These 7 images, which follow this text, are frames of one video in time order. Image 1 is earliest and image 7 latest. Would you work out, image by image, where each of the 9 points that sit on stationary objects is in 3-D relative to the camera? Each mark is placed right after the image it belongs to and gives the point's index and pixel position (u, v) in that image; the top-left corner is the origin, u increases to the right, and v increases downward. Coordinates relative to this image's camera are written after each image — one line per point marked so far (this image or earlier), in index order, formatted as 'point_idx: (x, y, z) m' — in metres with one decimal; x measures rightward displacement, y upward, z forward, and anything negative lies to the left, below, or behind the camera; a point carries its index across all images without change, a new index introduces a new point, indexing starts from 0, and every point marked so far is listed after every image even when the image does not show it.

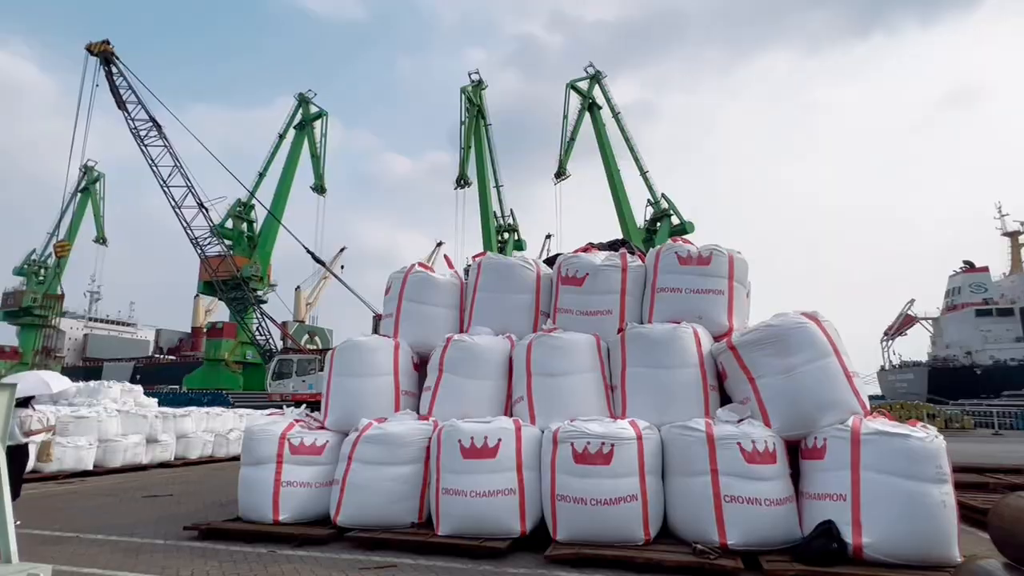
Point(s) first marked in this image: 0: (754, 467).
0: (+2.0, -1.4, +4.6) m
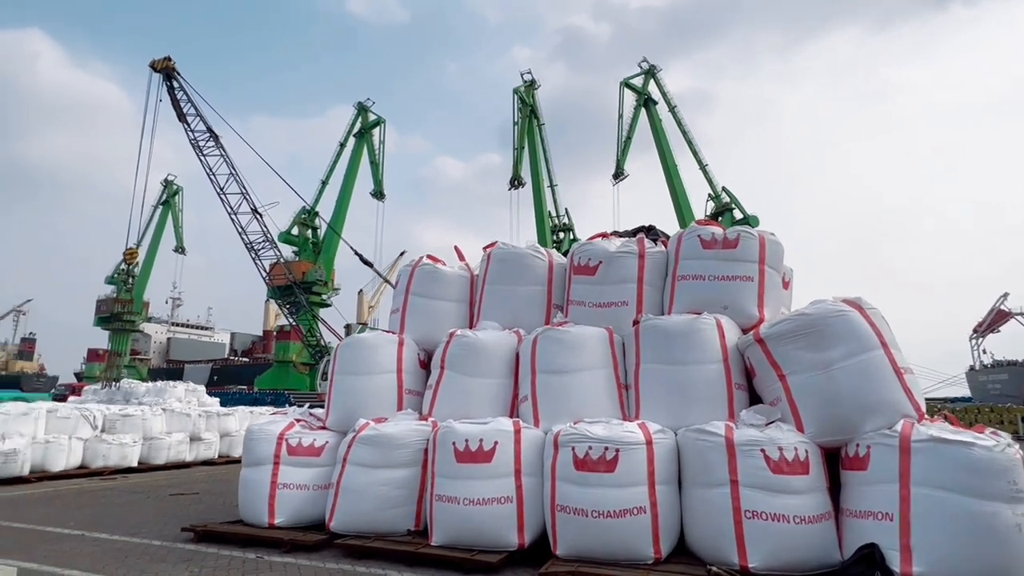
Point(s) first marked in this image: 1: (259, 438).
0: (+1.9, -1.3, +4.0) m
1: (-2.5, -1.5, +5.6) m
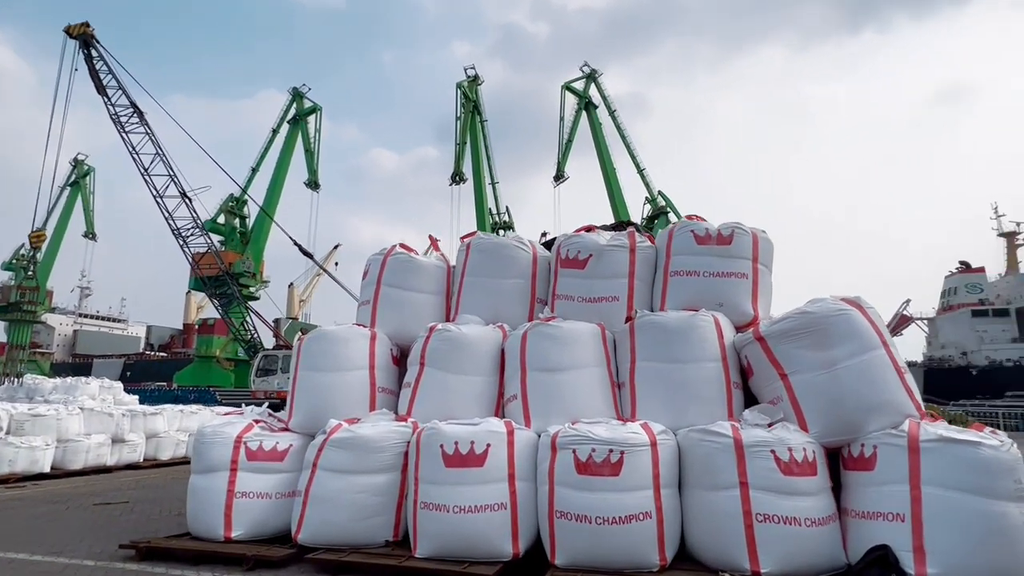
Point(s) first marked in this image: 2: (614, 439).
0: (+1.9, -1.3, +3.9) m
1: (-2.6, -1.4, +5.0) m
2: (+0.7, -1.1, +4.1) m
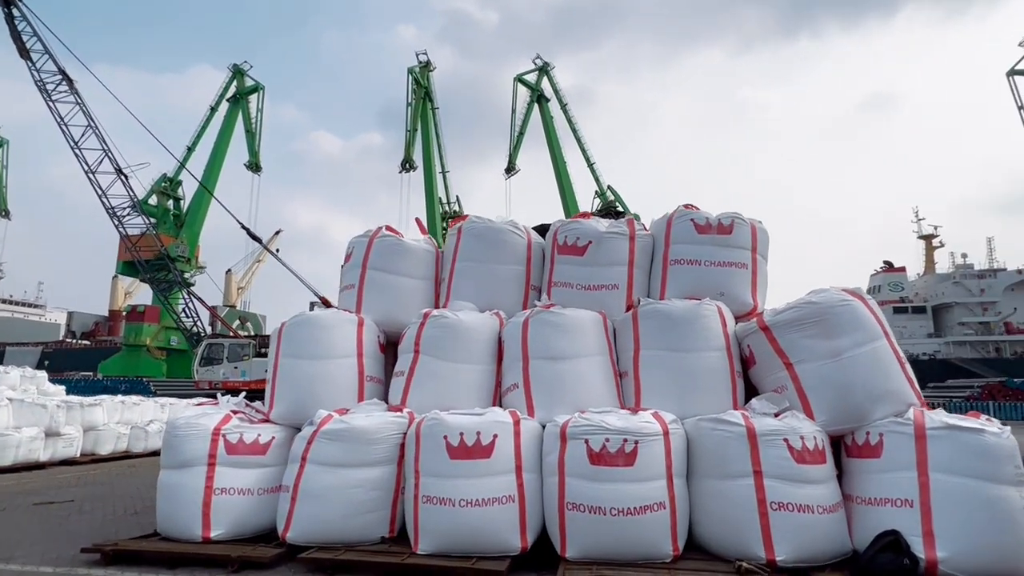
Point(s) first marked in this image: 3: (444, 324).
0: (+2.0, -1.2, +3.9) m
1: (-2.6, -1.2, +4.6) m
2: (+0.8, -1.0, +4.0) m
3: (-0.6, -0.3, +5.0) m
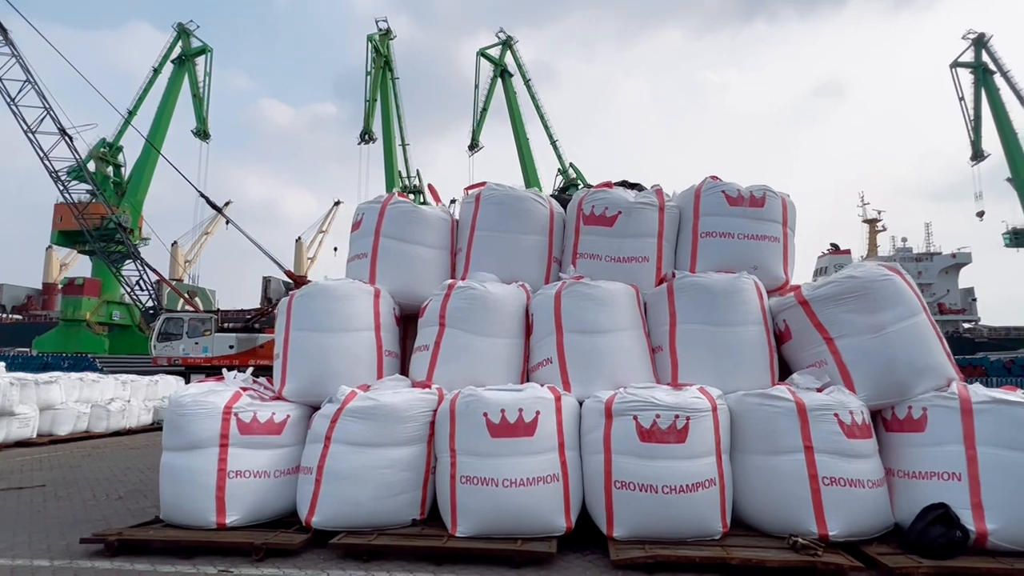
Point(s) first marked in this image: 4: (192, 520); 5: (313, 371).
0: (+2.3, -1.0, +3.9) m
1: (-2.3, -0.9, +4.2) m
2: (+1.1, -0.8, +3.9) m
3: (-0.3, -0.1, +4.7) m
4: (-2.3, -1.7, +4.1) m
5: (-1.6, -0.7, +4.6) m
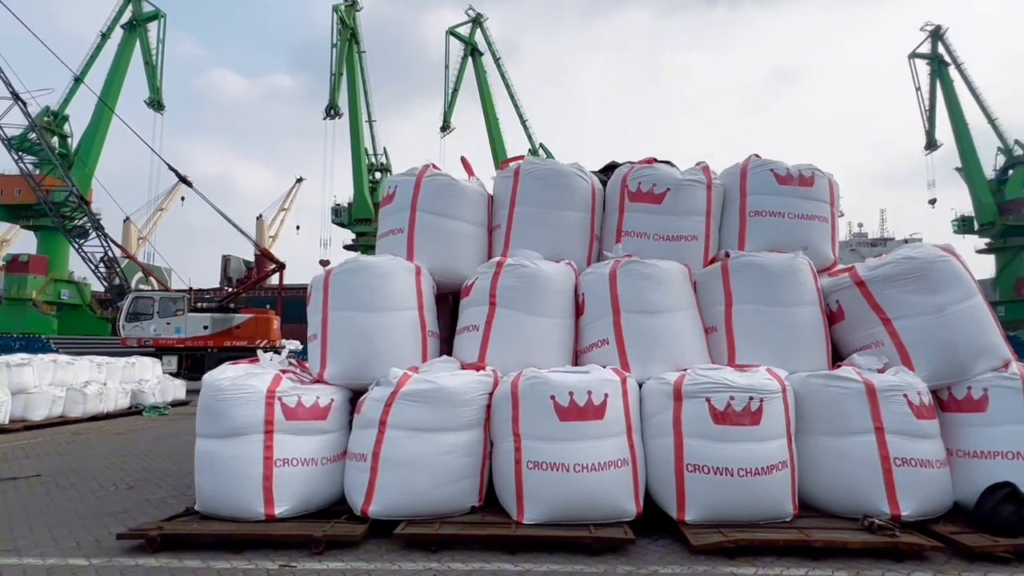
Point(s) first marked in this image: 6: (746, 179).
0: (+2.8, -0.9, +3.9) m
1: (-1.9, -0.8, +3.9) m
2: (+1.6, -0.6, +3.8) m
3: (+0.1, +0.1, +4.5) m
4: (-1.8, -1.5, +3.8) m
5: (-1.2, -0.5, +4.4) m
6: (+2.1, +1.0, +5.1) m
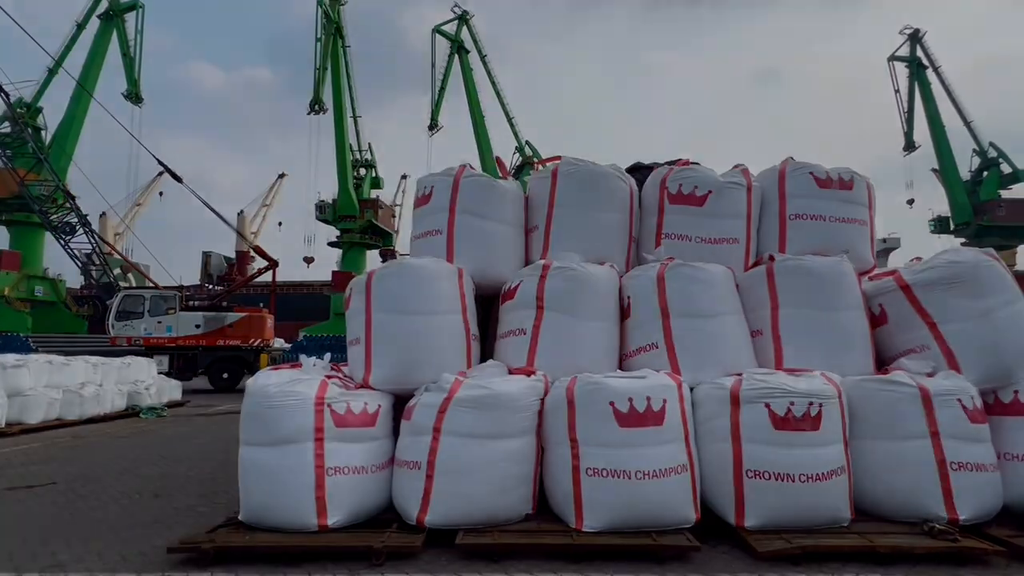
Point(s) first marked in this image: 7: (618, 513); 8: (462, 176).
0: (+3.1, -0.9, +3.9) m
1: (-1.5, -0.8, +3.8) m
2: (+2.0, -0.7, +3.8) m
3: (+0.4, +0.1, +4.5) m
4: (-1.5, -1.5, +3.7) m
5: (-0.8, -0.5, +4.3) m
6: (+2.4, +0.9, +5.1) m
7: (+0.7, -1.4, +3.7) m
8: (-0.4, +1.0, +5.0) m
